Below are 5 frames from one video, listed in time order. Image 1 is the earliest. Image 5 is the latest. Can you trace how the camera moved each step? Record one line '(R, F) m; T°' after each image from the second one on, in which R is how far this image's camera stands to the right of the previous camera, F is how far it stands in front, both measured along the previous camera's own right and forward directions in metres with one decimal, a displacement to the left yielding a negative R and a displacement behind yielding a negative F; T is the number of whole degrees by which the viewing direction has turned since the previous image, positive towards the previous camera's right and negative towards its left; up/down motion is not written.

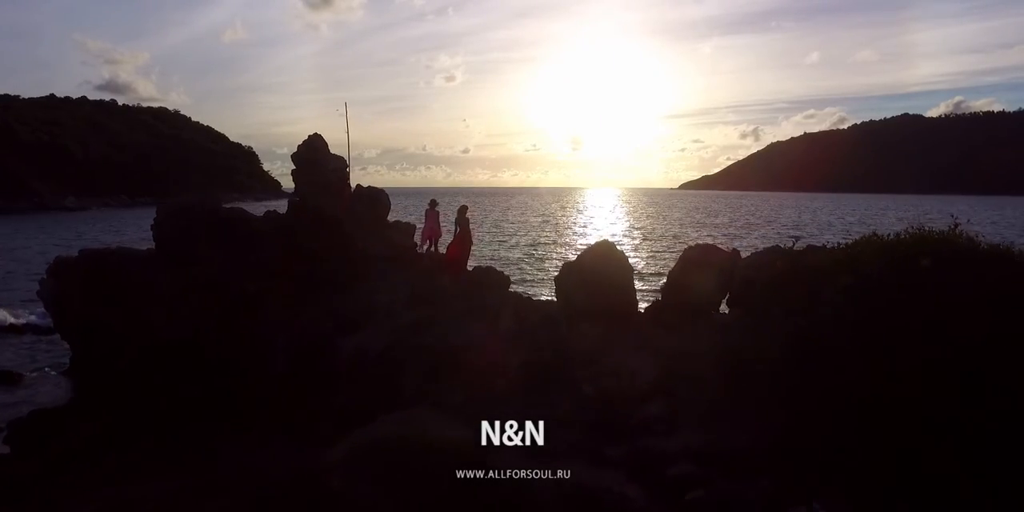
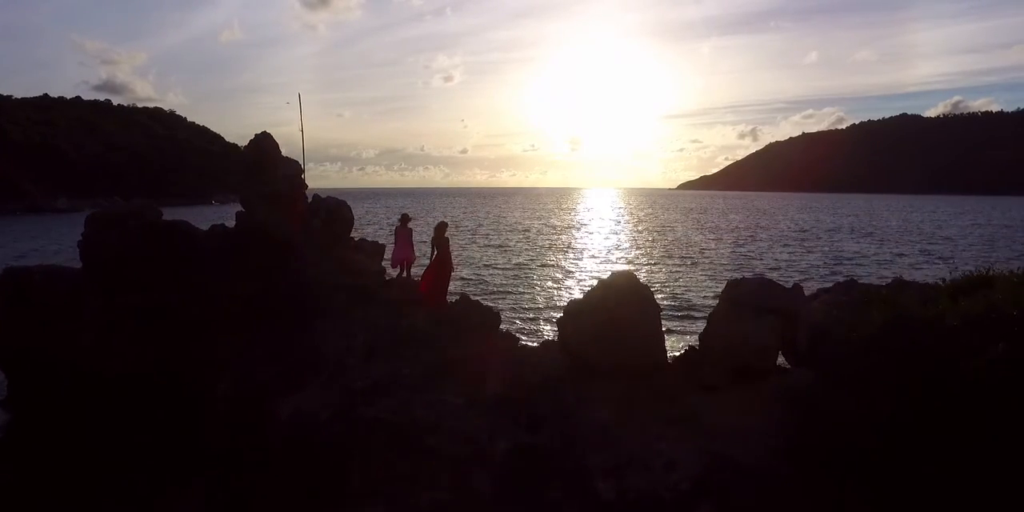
(+0.1, +2.5) m; 0°
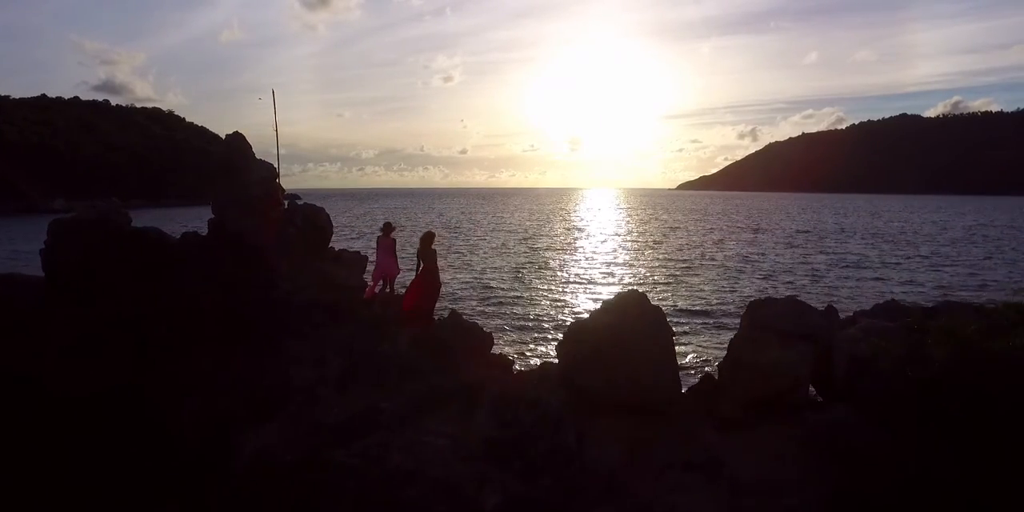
(+0.1, +1.0) m; 0°
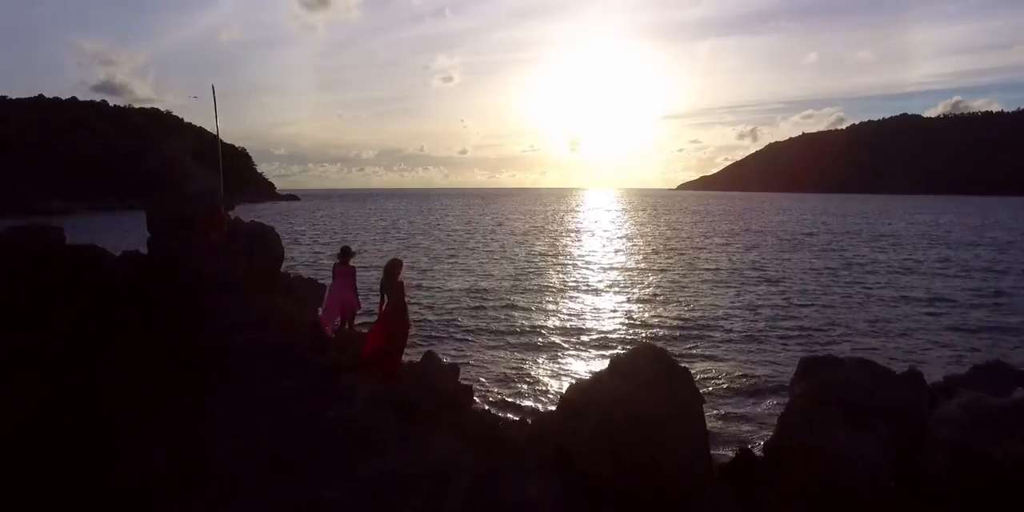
(+0.1, +1.6) m; 0°
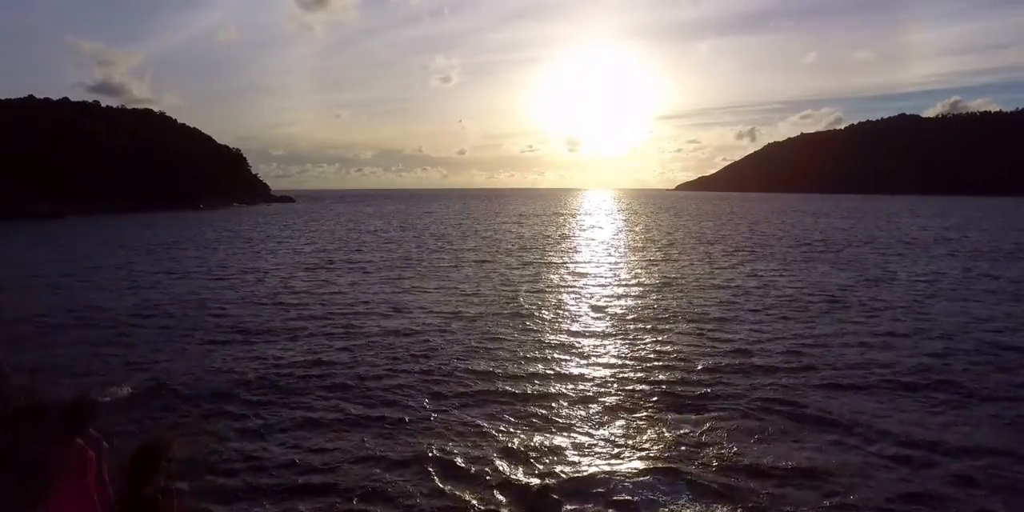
(-0.7, +1.9) m; 0°
